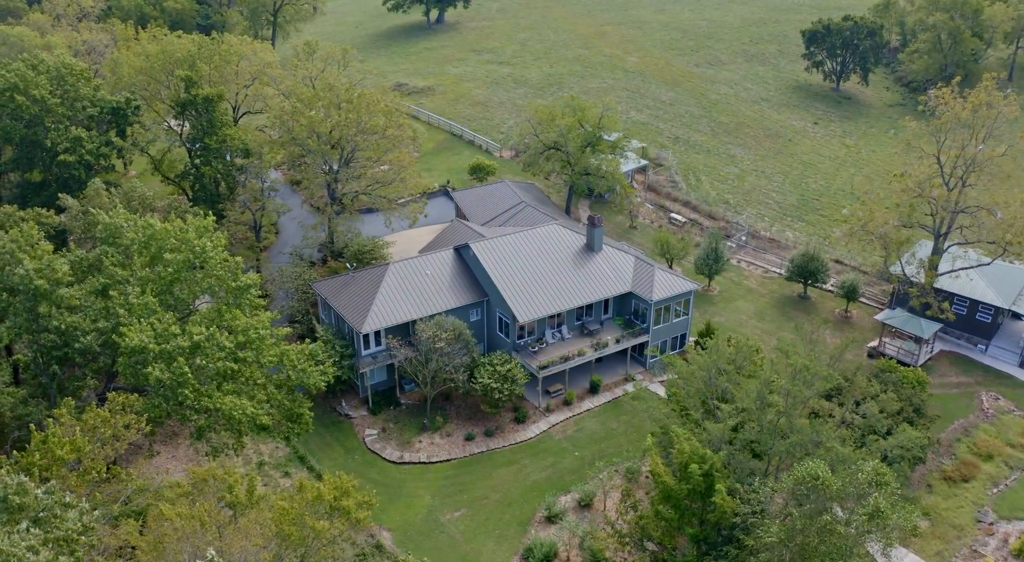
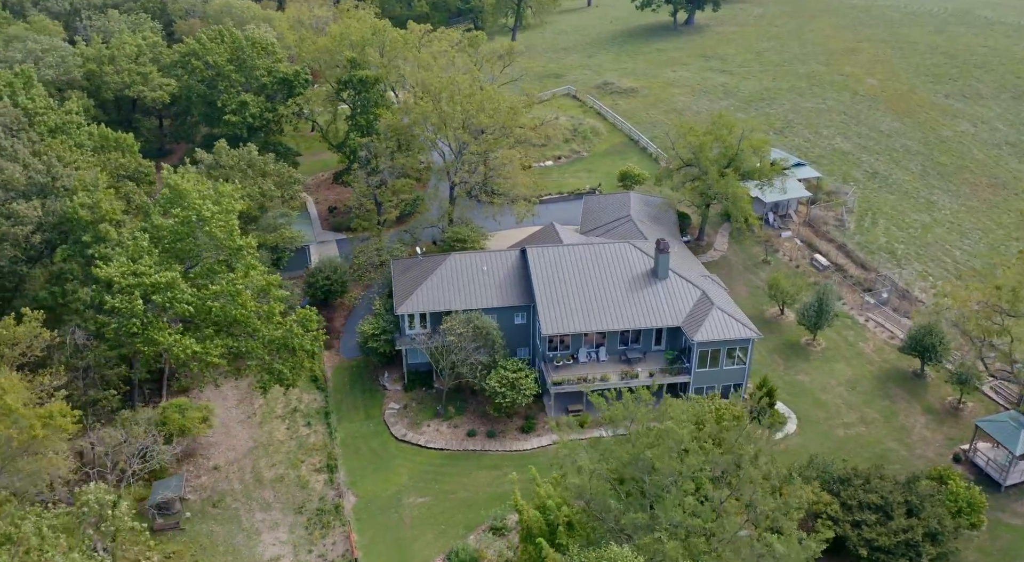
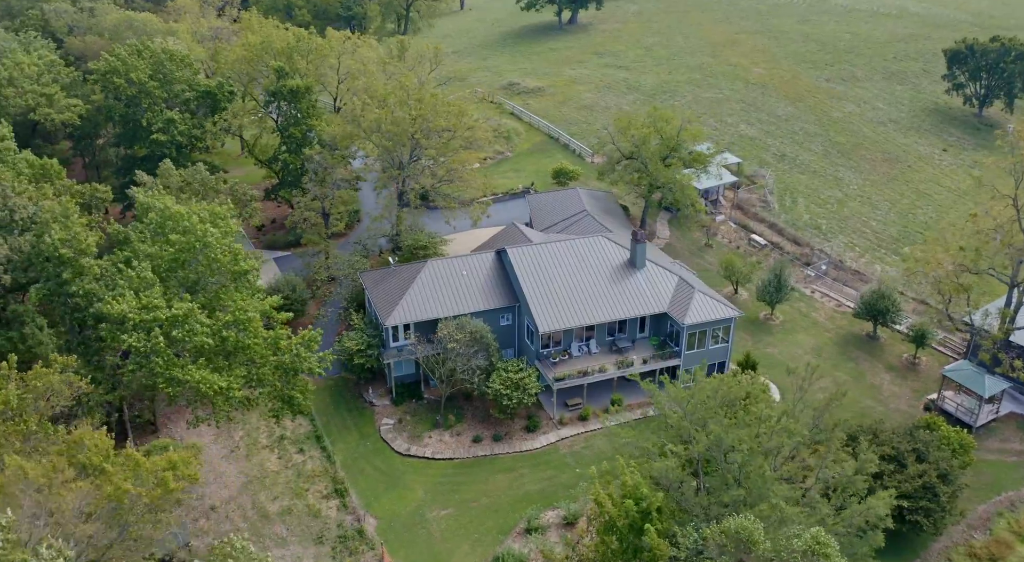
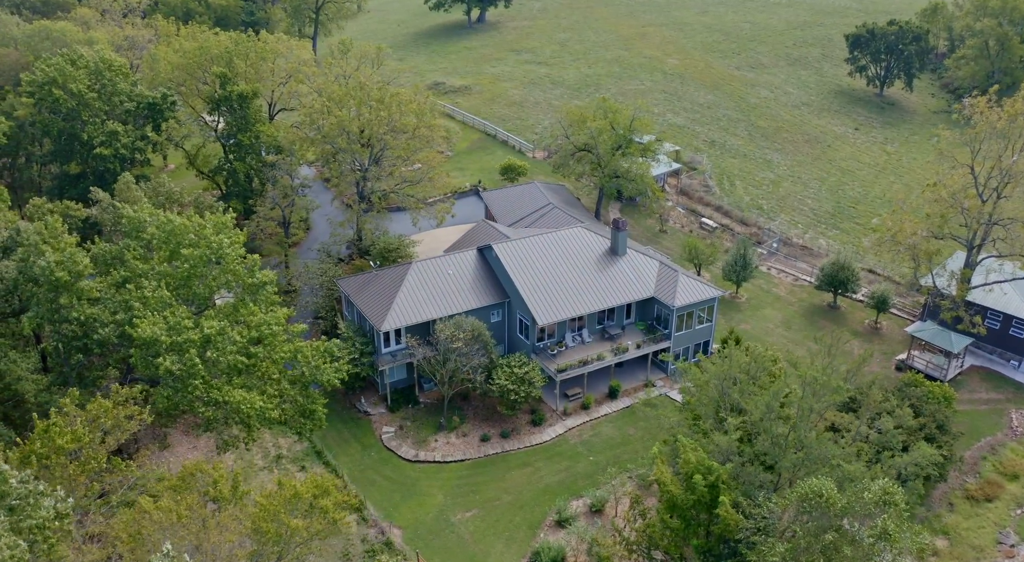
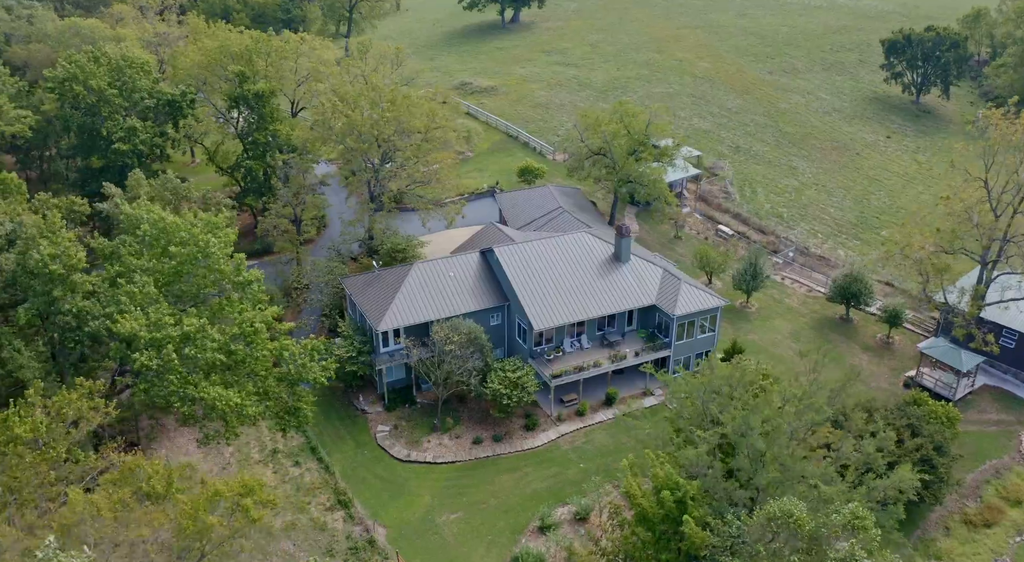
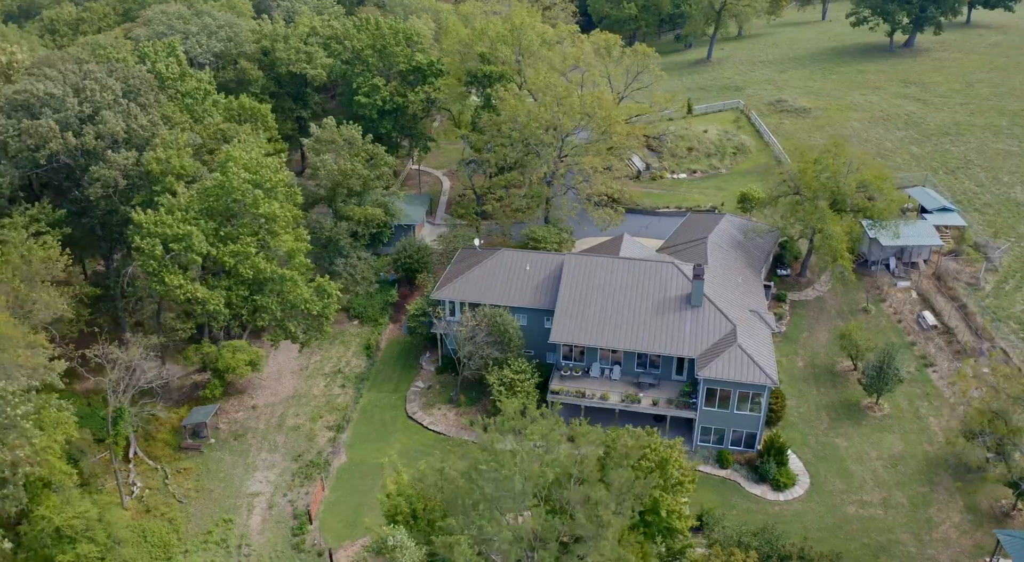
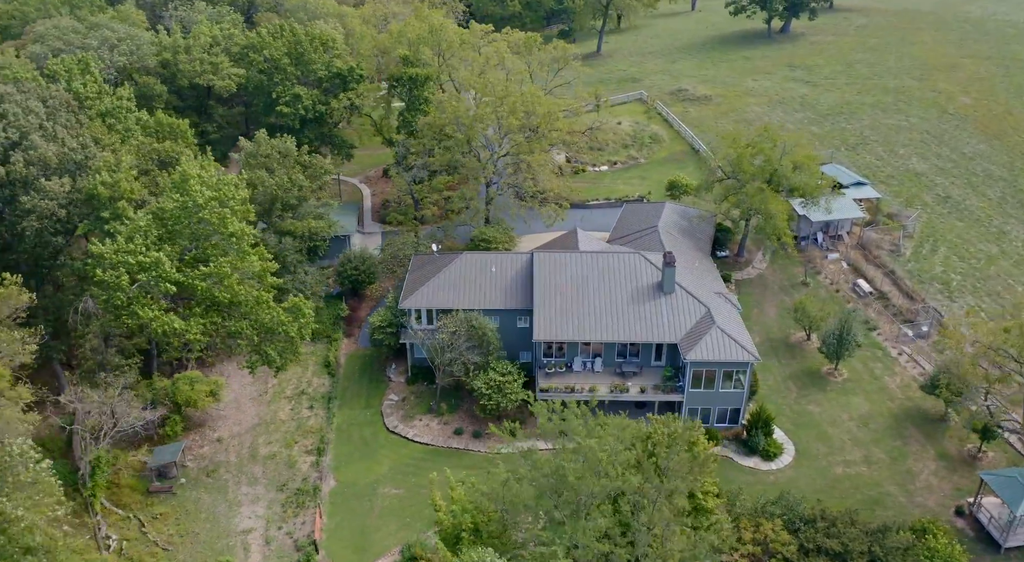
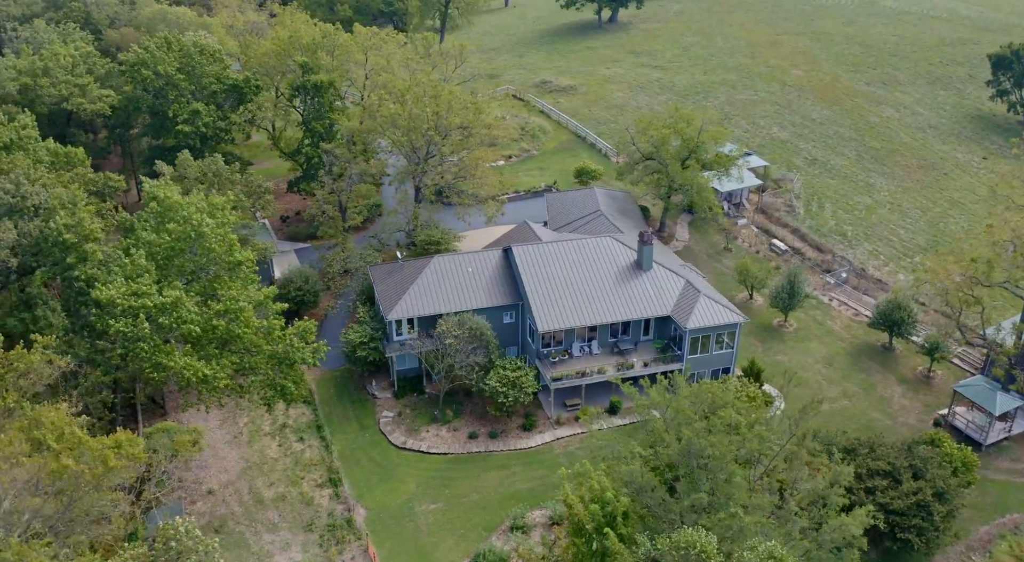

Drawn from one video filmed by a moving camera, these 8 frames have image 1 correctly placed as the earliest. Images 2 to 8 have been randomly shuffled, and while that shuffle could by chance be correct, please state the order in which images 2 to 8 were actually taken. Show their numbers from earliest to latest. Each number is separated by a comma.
4, 5, 3, 8, 2, 7, 6
